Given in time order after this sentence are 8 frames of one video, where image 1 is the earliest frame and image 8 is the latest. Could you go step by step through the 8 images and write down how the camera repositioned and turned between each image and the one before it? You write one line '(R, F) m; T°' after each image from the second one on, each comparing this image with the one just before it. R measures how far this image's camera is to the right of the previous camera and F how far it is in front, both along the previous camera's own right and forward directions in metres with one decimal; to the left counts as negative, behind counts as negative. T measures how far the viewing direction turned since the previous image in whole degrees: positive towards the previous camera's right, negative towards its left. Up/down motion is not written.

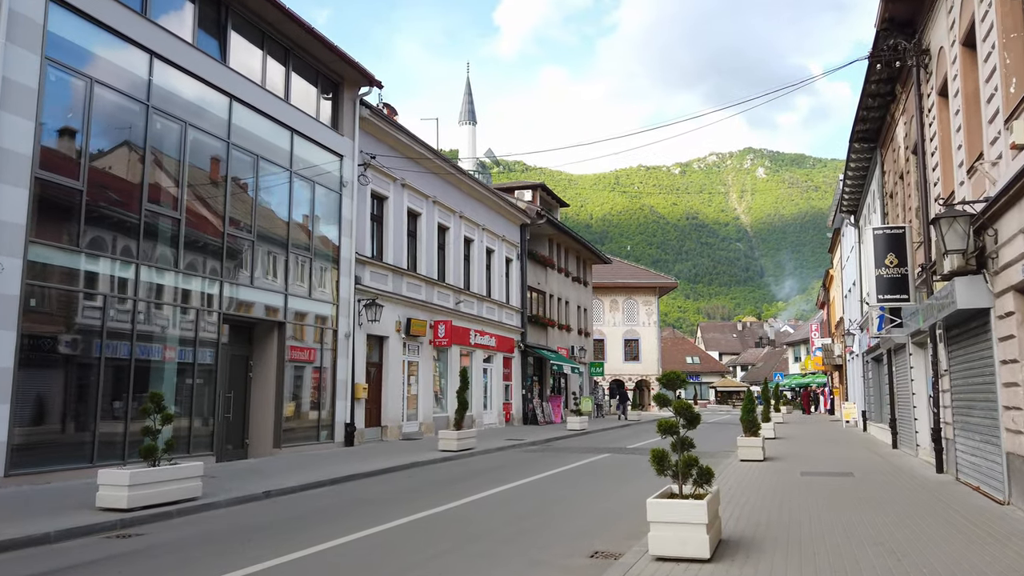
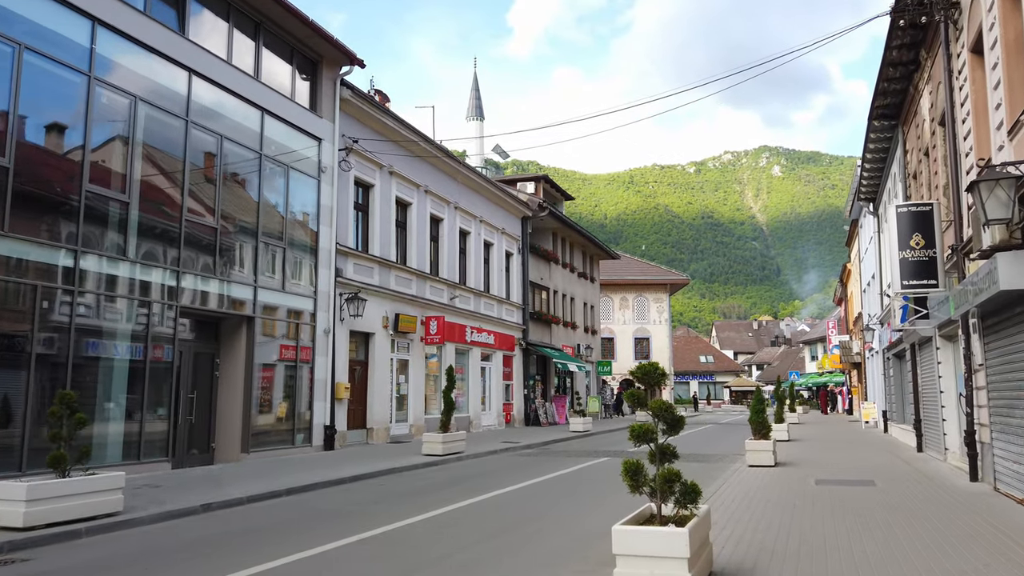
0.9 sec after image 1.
(+0.6, +1.4) m; -1°
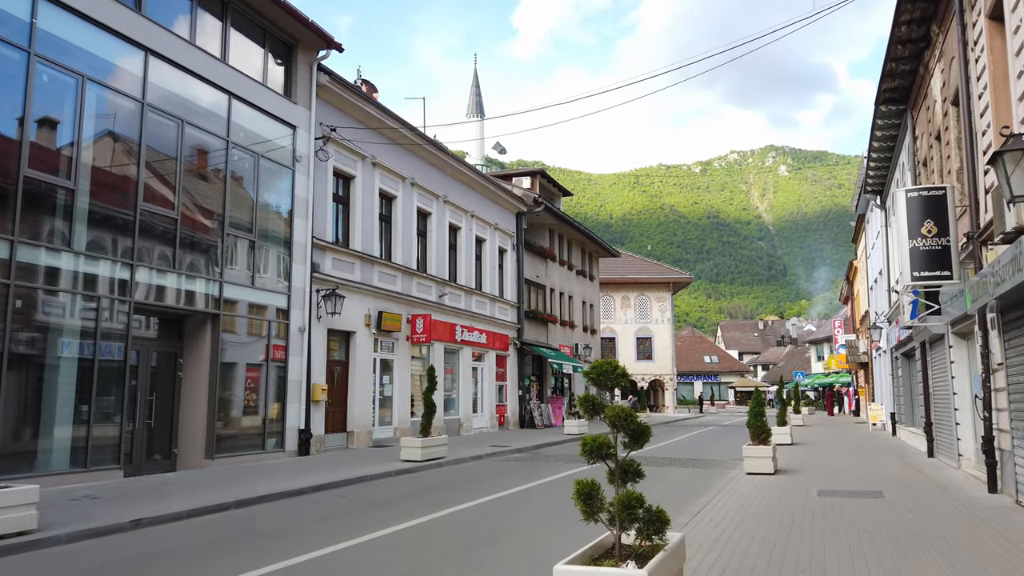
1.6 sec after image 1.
(+0.5, +1.0) m; 0°
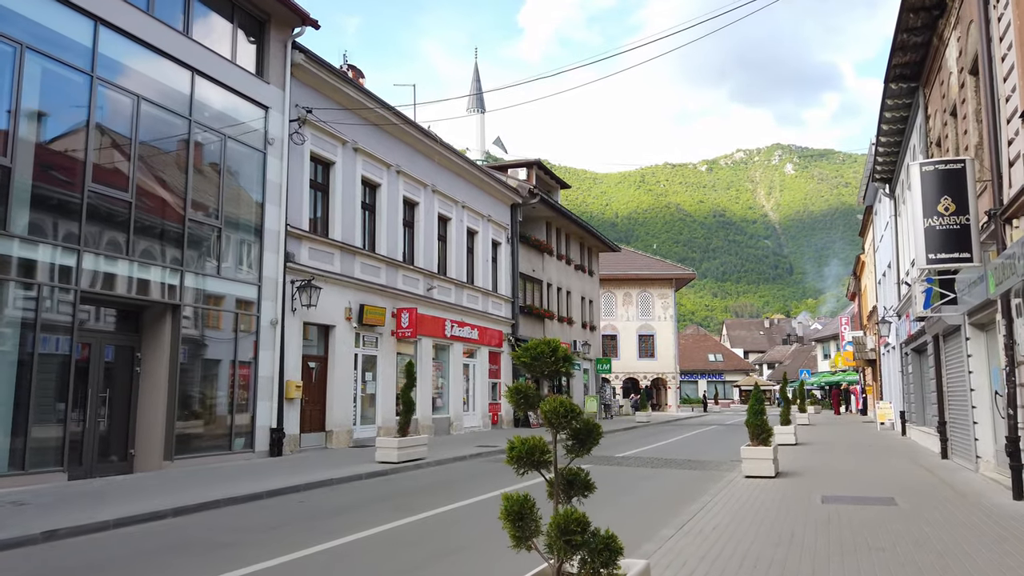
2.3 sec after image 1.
(+0.4, +1.1) m; 0°
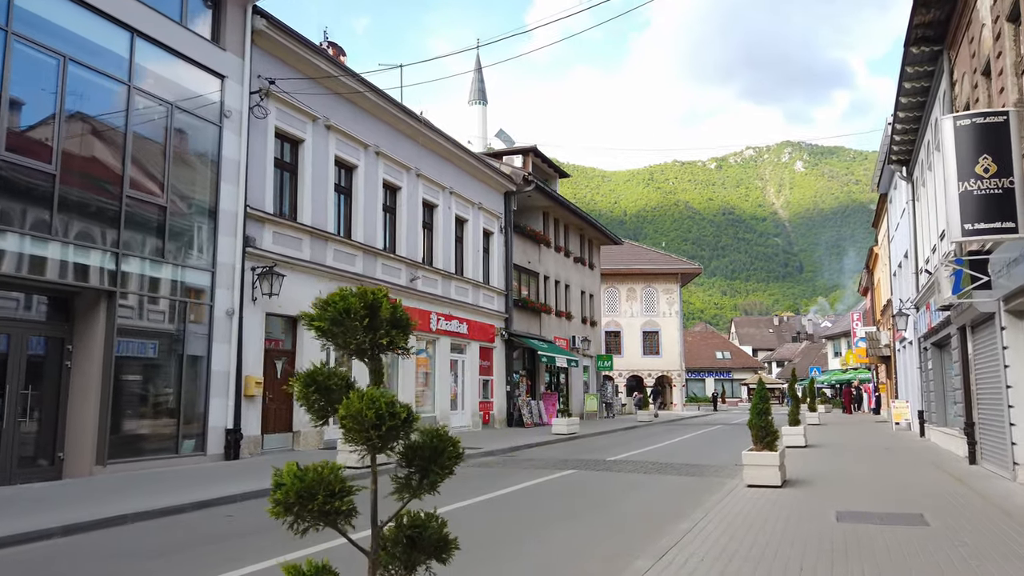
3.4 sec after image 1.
(+0.6, +1.6) m; -1°
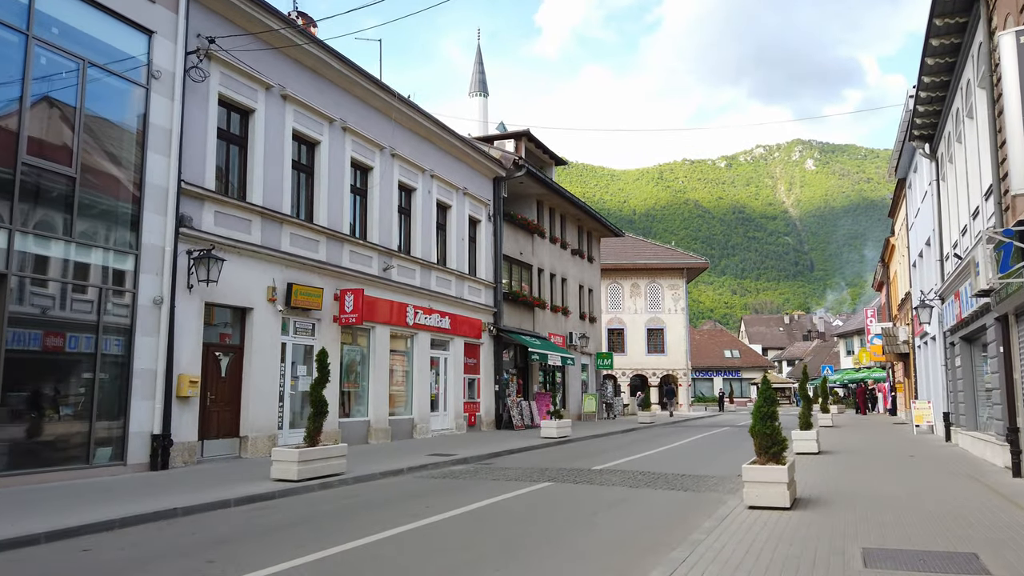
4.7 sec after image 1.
(+0.7, +2.0) m; -1°
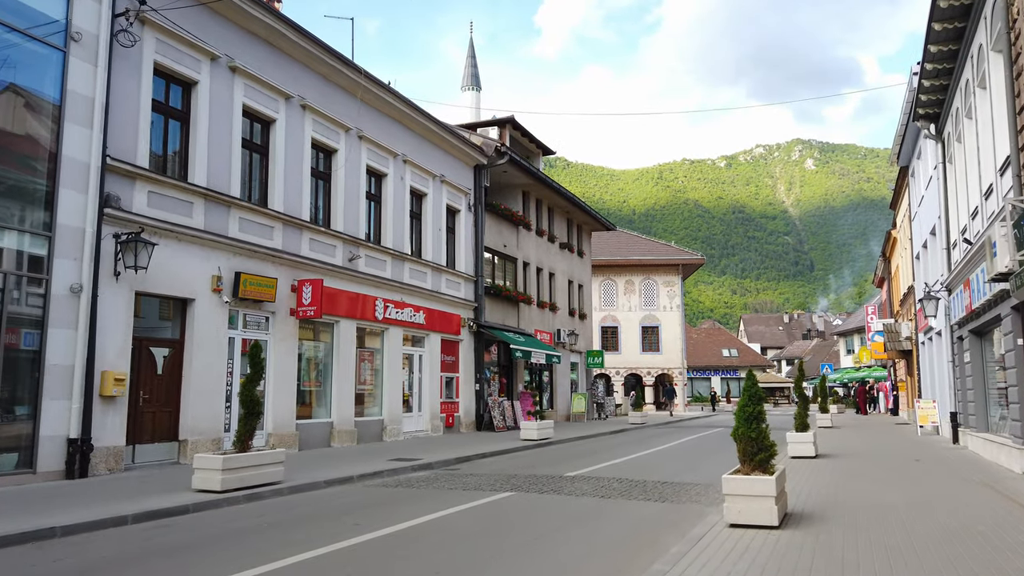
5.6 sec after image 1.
(+0.6, +1.4) m; 0°
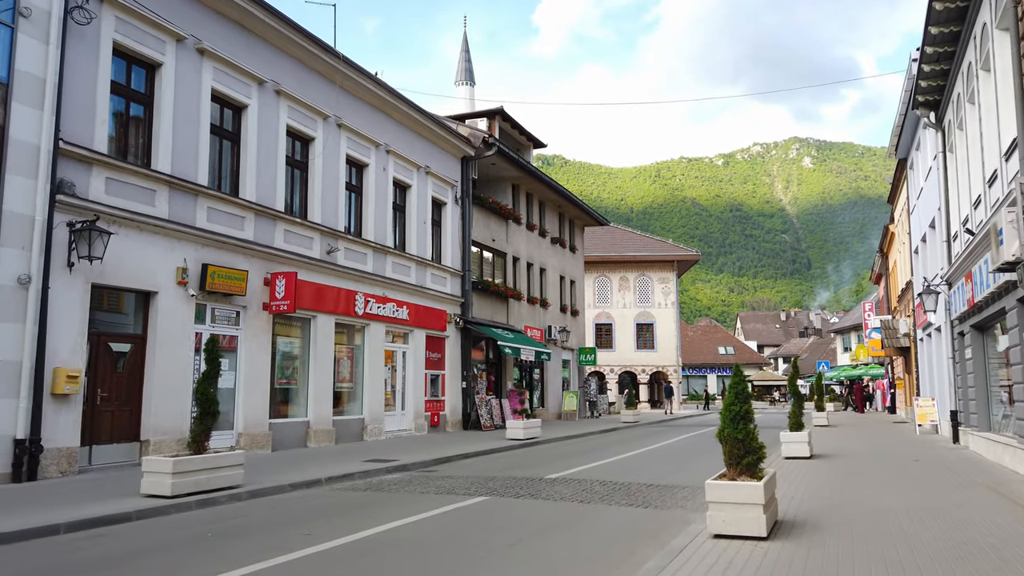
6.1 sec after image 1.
(+0.3, +0.7) m; 0°
